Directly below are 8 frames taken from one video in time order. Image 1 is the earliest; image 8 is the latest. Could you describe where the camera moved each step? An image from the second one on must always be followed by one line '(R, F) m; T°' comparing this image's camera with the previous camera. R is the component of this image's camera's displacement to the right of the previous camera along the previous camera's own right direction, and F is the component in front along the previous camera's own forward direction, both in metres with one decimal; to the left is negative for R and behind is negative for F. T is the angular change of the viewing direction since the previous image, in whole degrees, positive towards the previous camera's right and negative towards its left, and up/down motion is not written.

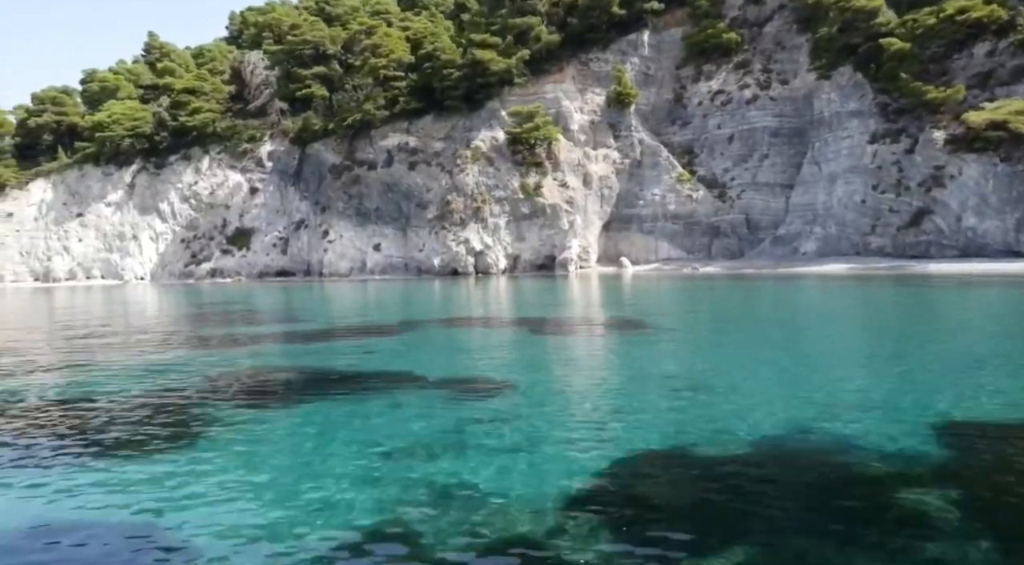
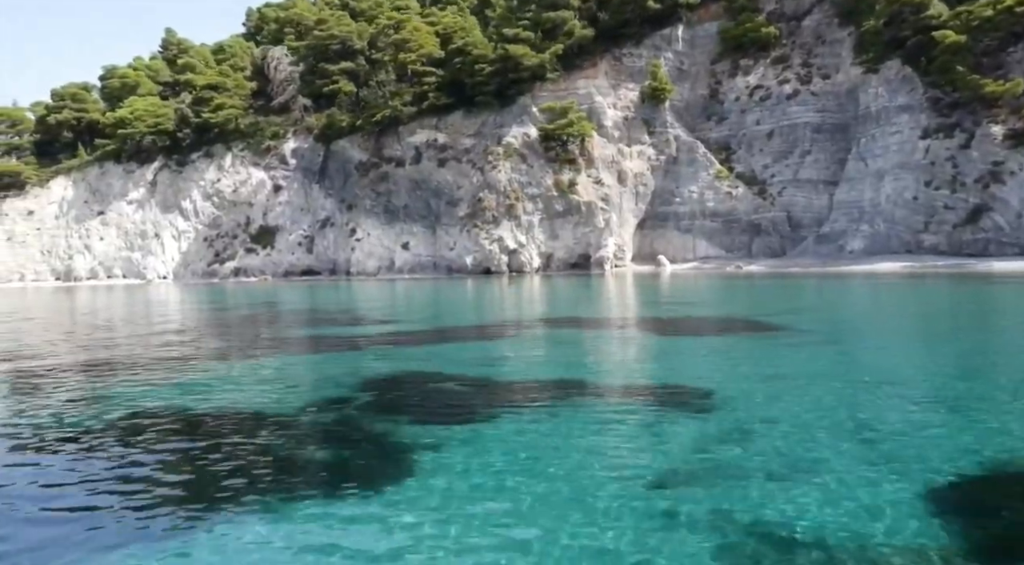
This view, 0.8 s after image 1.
(-1.7, +0.8) m; 0°
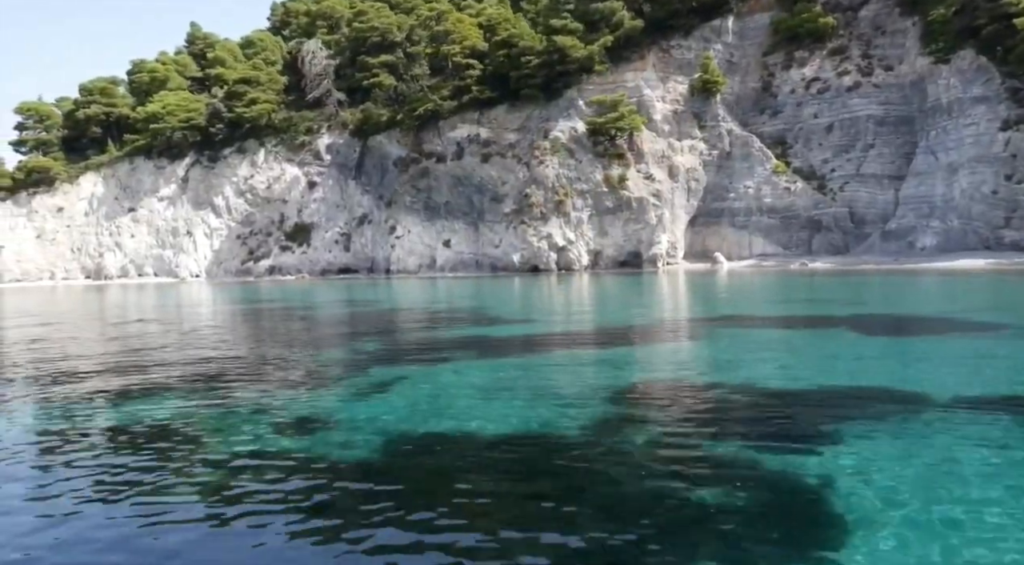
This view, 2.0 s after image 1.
(-2.3, +1.2) m; 0°
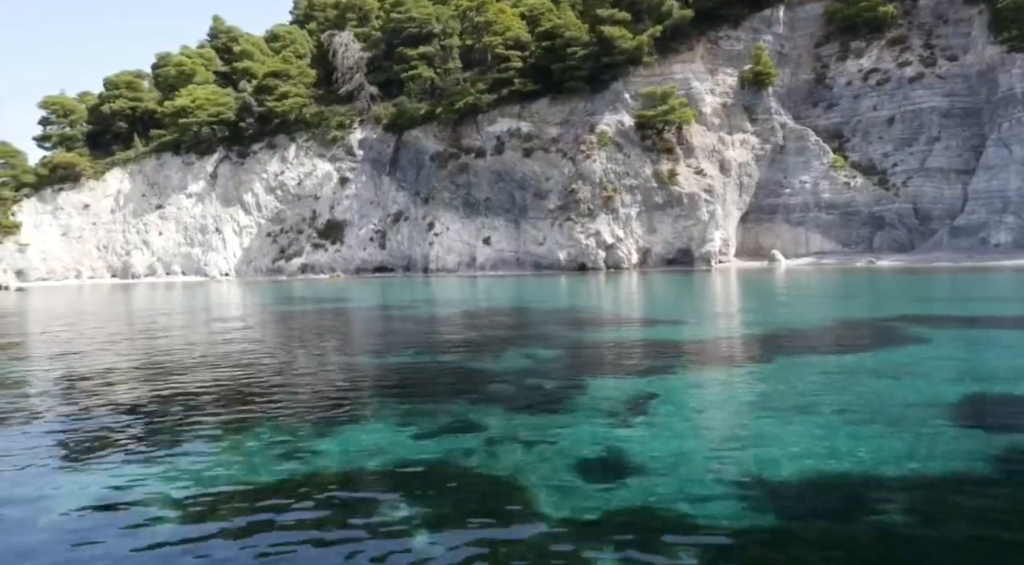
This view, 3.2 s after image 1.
(-2.2, +1.3) m; 0°
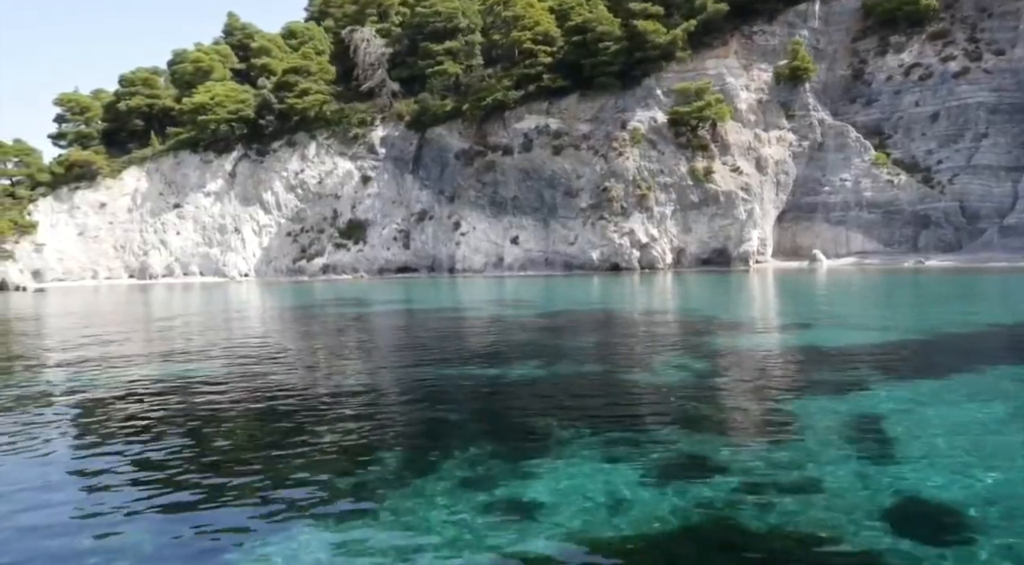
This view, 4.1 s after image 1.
(-1.5, +1.0) m; 0°
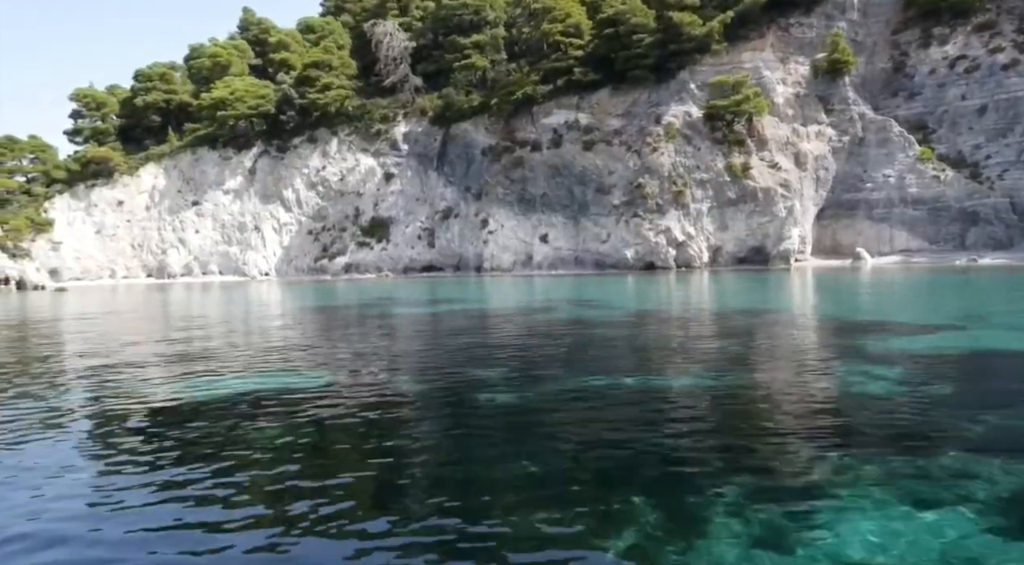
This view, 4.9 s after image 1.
(-1.4, +1.0) m; 0°
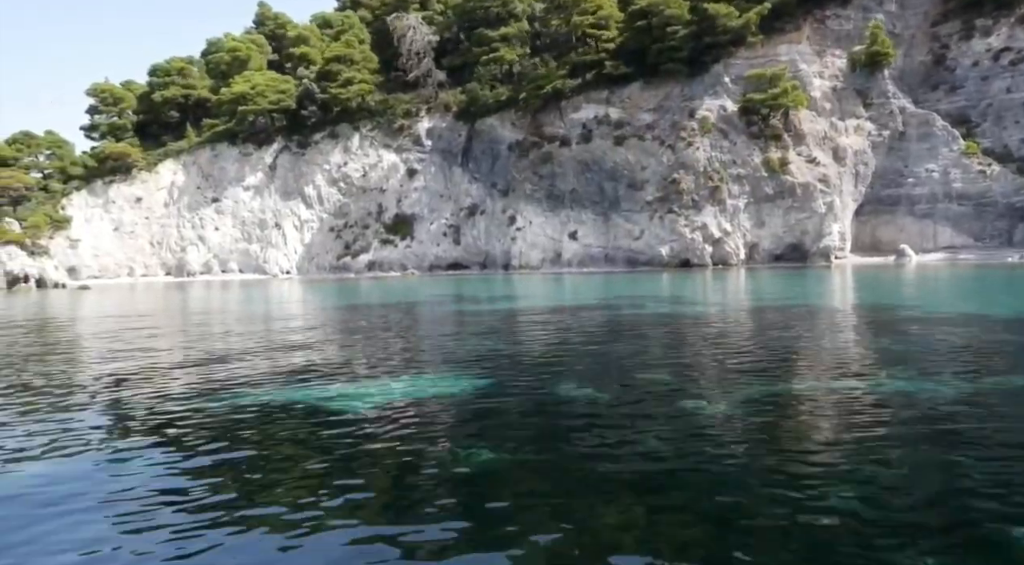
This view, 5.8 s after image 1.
(-1.4, +0.9) m; 0°
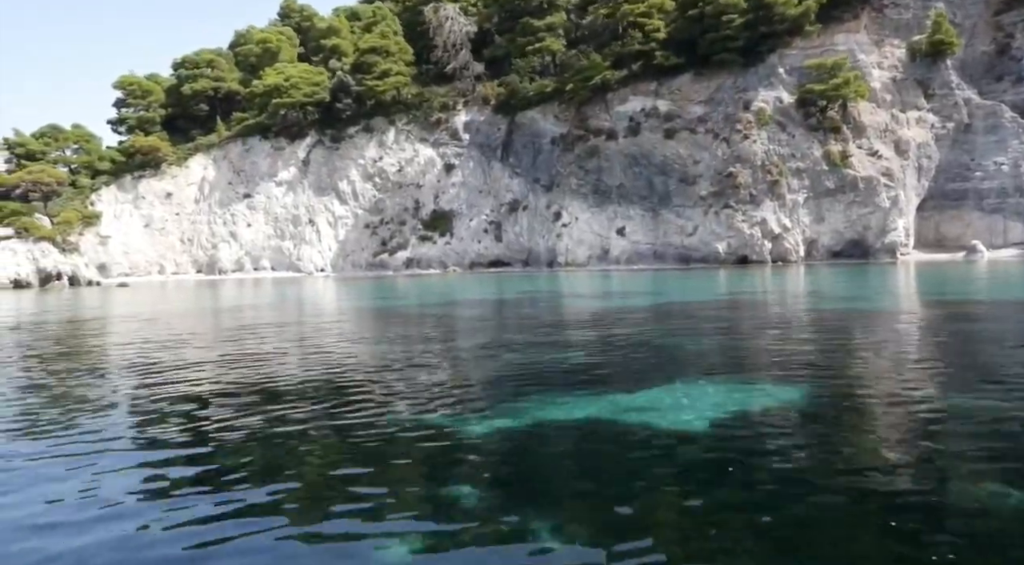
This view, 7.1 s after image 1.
(-2.3, +1.3) m; 0°
